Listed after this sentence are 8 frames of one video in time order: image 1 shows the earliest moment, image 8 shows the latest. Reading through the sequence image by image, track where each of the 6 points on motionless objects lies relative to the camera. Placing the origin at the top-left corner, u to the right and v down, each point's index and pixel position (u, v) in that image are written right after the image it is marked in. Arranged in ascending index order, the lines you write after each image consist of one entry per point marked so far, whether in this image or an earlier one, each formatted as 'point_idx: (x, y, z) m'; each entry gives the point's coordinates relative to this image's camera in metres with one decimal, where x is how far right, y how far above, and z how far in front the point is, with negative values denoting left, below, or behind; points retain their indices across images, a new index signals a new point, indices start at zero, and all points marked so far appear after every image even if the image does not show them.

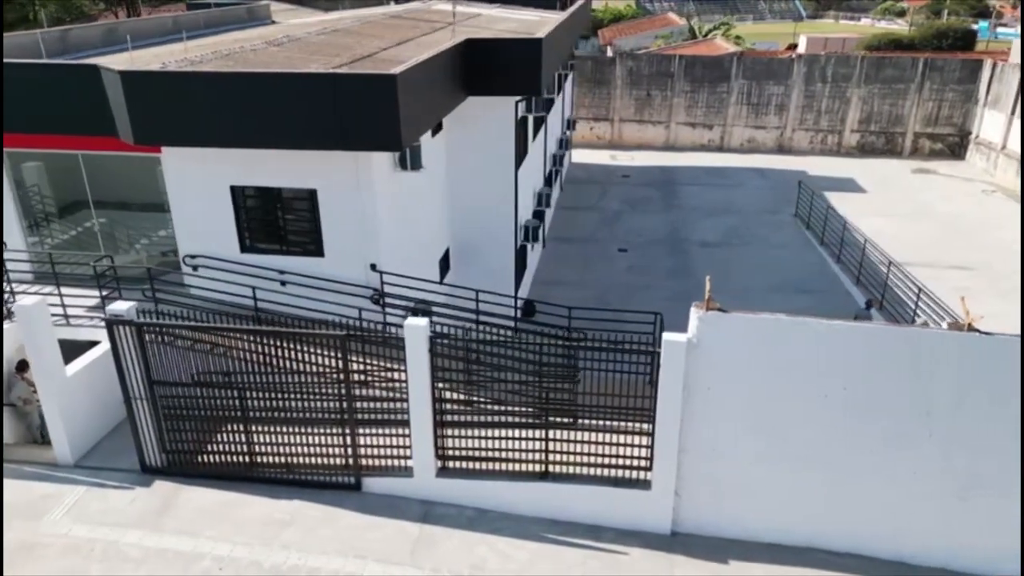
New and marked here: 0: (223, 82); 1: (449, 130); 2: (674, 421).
0: (-2.1, +1.6, +7.1) m
1: (-0.7, +1.8, +10.2) m
2: (+1.1, -0.9, +6.4) m
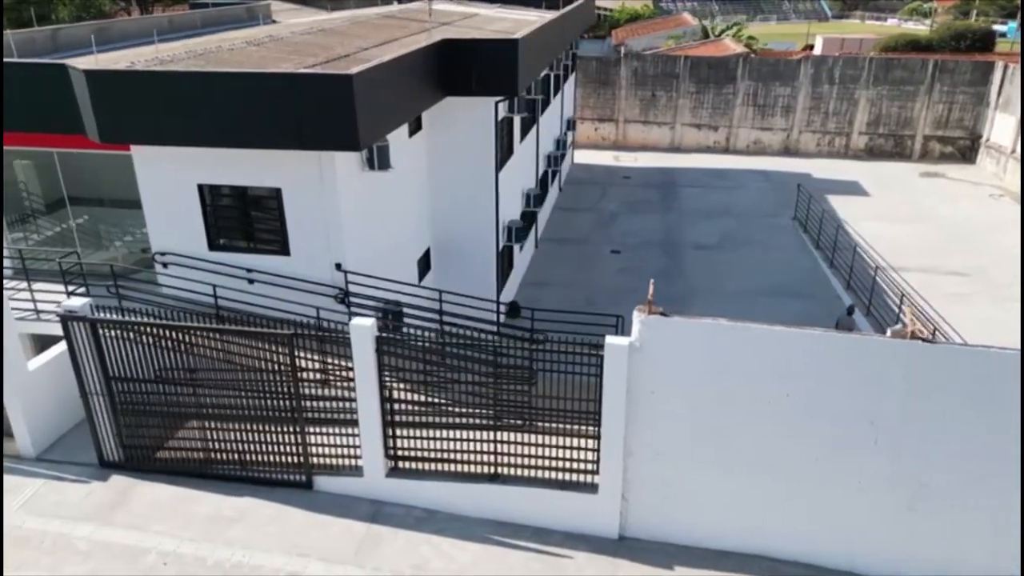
0: (-2.5, +1.6, +7.2) m
1: (-0.9, +1.8, +10.2) m
2: (+0.7, -0.9, +6.3) m
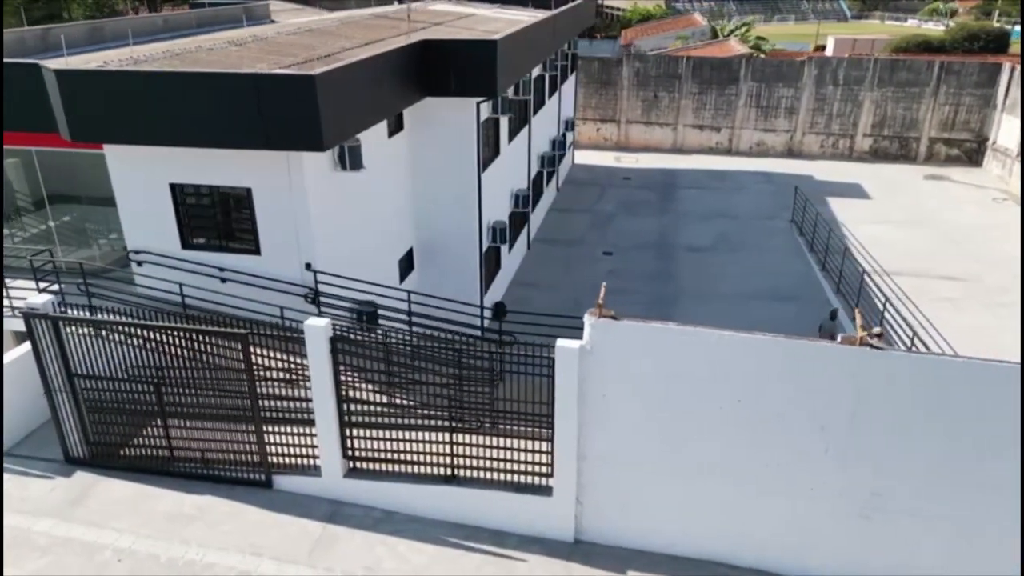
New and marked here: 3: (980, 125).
0: (-2.8, +1.6, +7.2) m
1: (-1.1, +1.8, +10.2) m
2: (+0.4, -1.0, +6.3) m
3: (+10.1, +3.5, +19.8) m
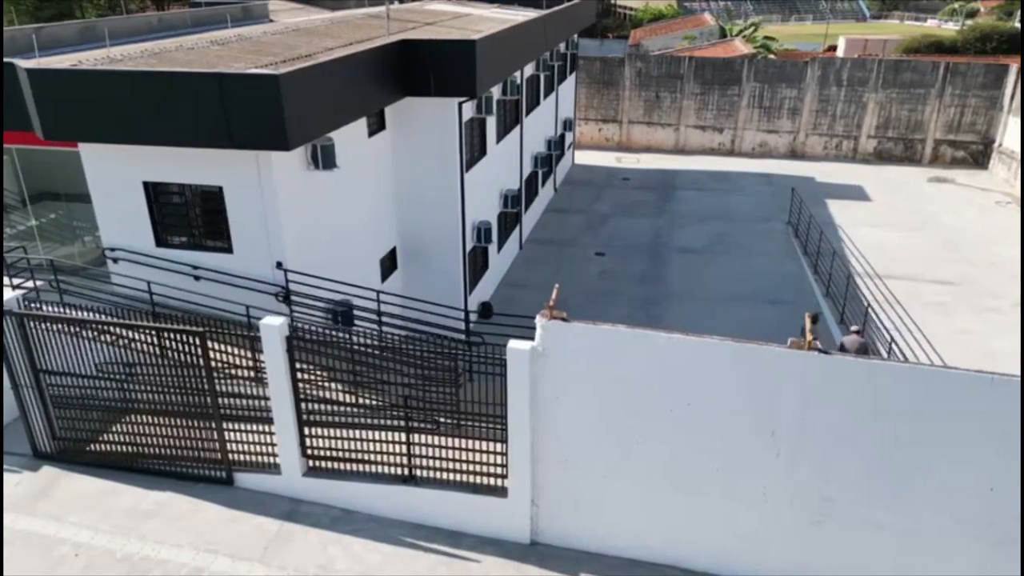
0: (-3.0, +1.7, +7.3) m
1: (-1.3, +1.8, +10.2) m
2: (+0.1, -1.0, +6.3) m
3: (+10.1, +3.4, +19.5) m
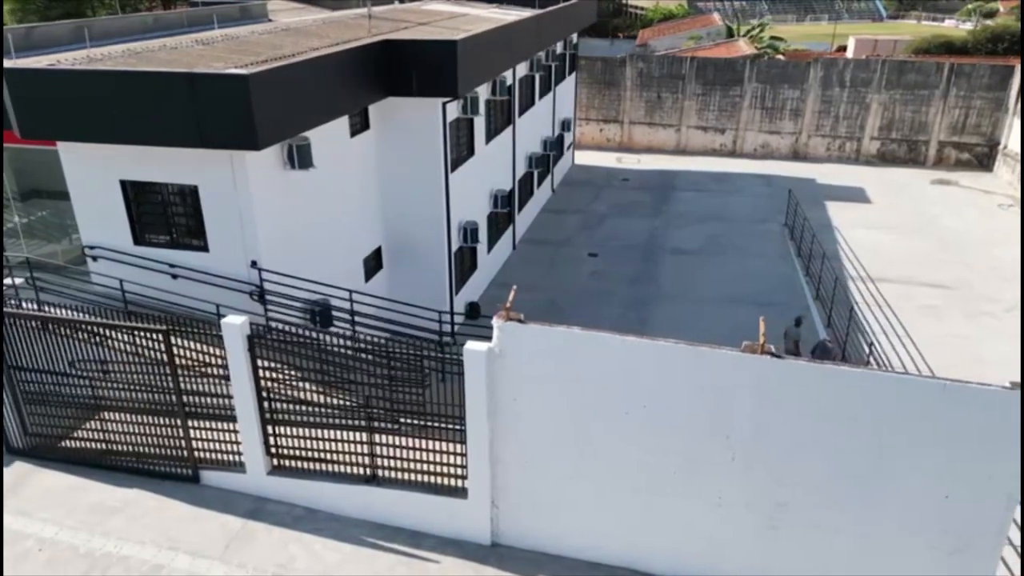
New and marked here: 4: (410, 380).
0: (-3.3, +1.7, +7.3) m
1: (-1.5, +1.8, +10.3) m
2: (-0.2, -1.0, +6.3) m
3: (+10.1, +3.4, +19.3) m
4: (-0.7, -0.7, +6.4) m
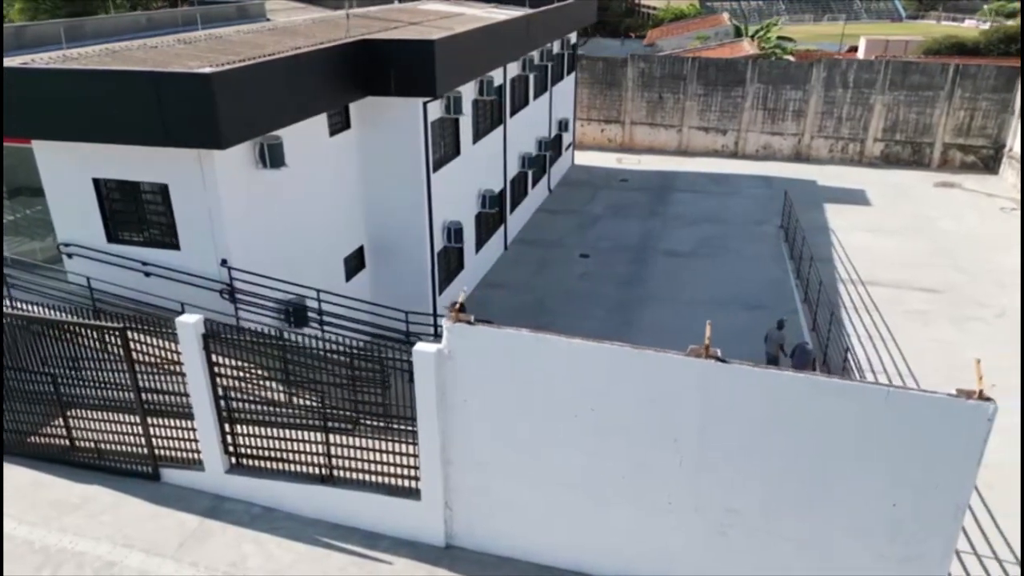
0: (-3.6, +1.7, +7.4) m
1: (-1.8, +1.8, +10.3) m
2: (-0.5, -1.0, +6.3) m
3: (+10.1, +3.3, +19.0) m
4: (-1.0, -0.7, +6.4) m
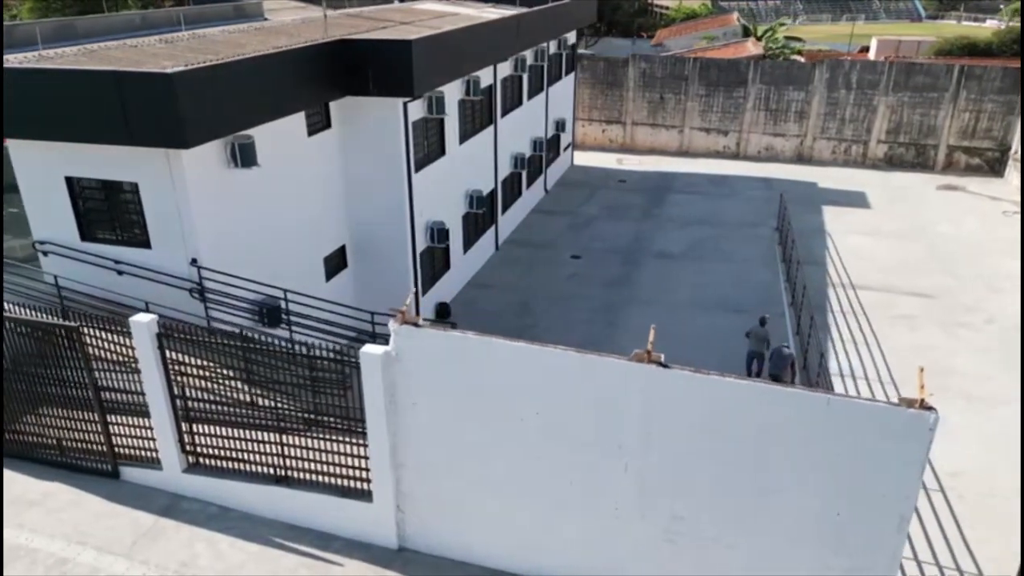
0: (-3.9, +1.7, +7.4) m
1: (-2.0, +1.8, +10.3) m
2: (-0.9, -1.0, +6.2) m
3: (+10.1, +3.2, +18.7) m
4: (-1.3, -0.7, +6.4) m
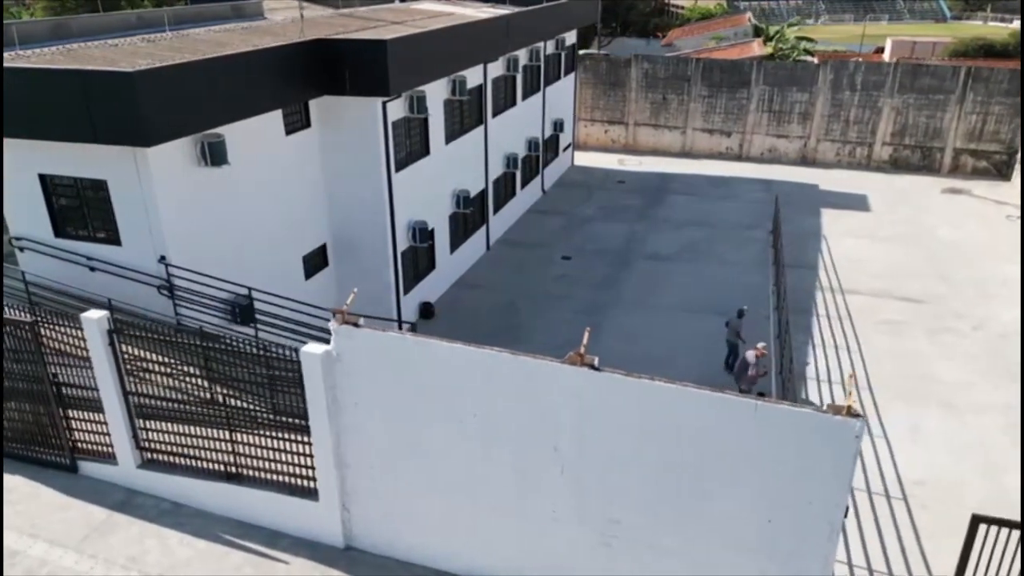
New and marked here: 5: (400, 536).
0: (-4.2, +1.7, +7.5) m
1: (-2.2, +1.8, +10.3) m
2: (-1.3, -1.0, +6.3) m
3: (+10.1, +3.1, +18.4) m
4: (-1.7, -0.7, +6.4) m
5: (-0.8, -1.8, +6.5) m
